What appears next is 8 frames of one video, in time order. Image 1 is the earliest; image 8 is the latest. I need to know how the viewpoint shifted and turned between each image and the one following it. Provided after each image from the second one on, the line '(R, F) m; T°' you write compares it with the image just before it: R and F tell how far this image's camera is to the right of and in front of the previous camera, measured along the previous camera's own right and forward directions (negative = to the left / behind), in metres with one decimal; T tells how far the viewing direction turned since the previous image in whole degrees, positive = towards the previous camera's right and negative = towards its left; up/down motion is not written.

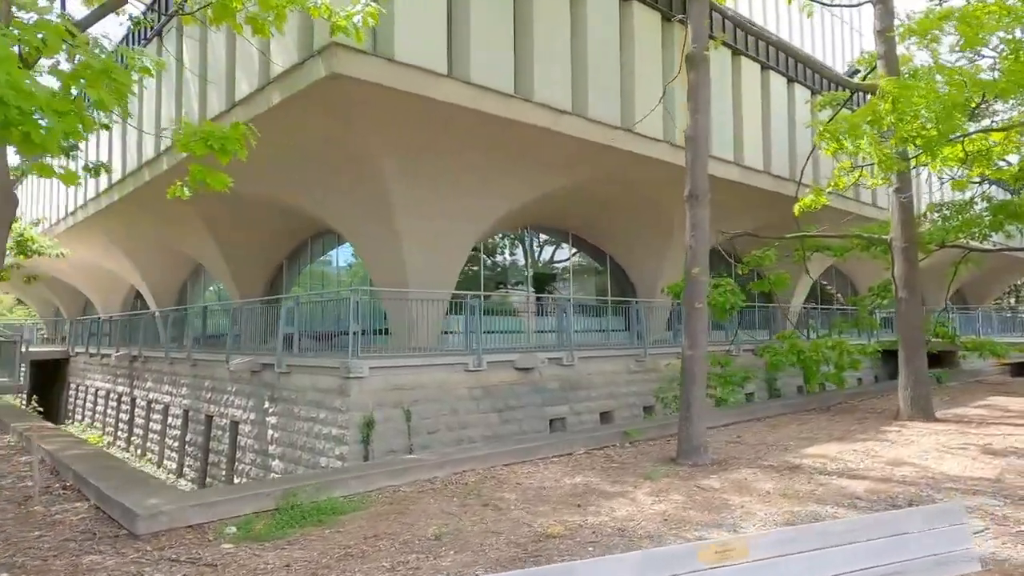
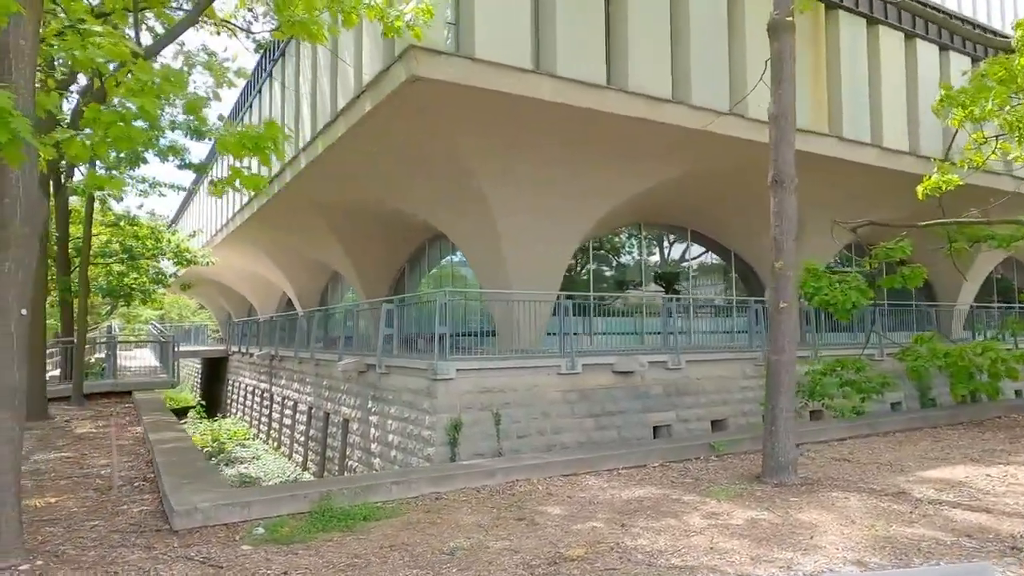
(+0.9, +0.5) m; -12°
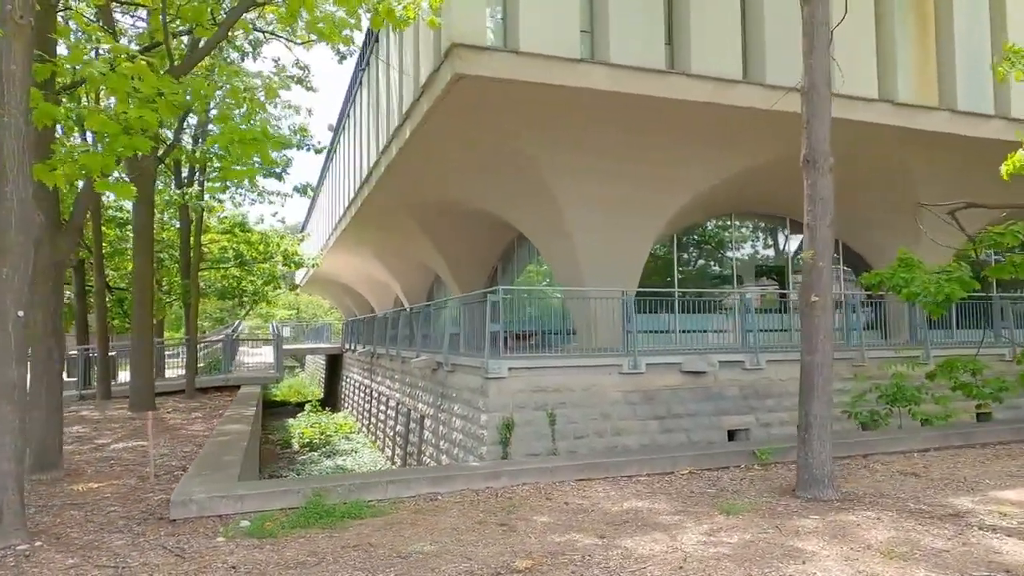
(+1.2, +0.3) m; -11°
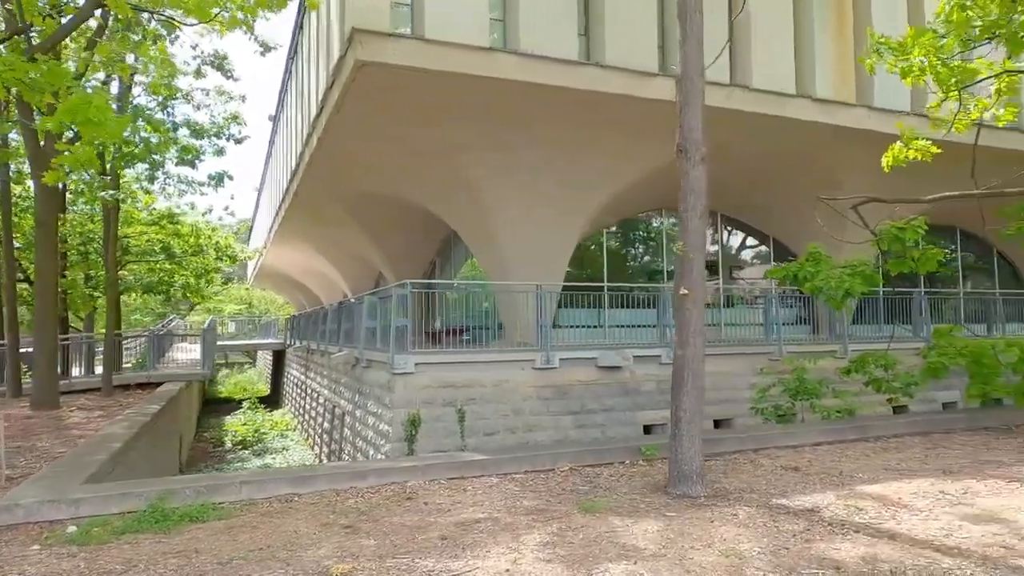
(+0.9, +0.2) m; +2°
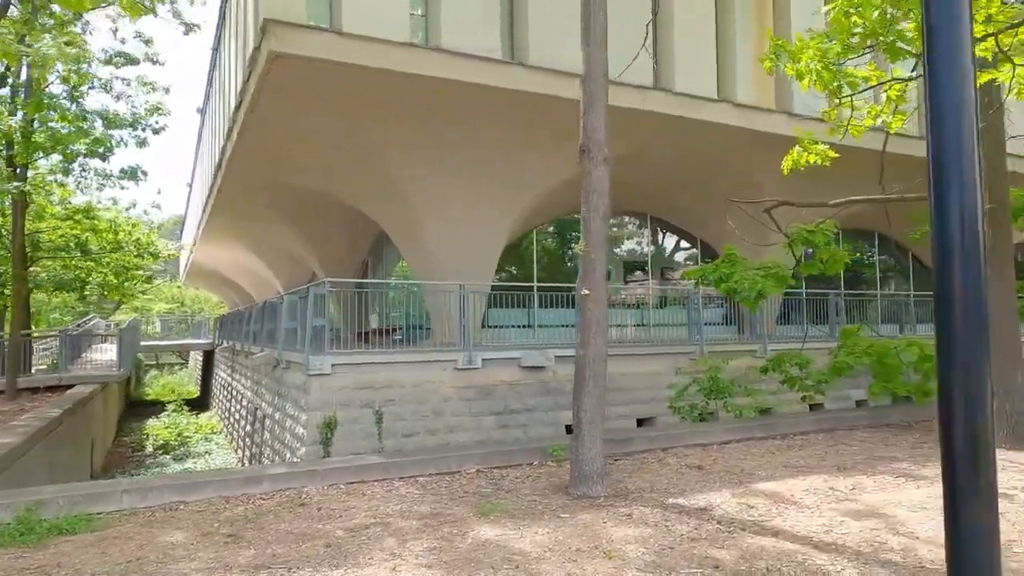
(+0.4, +0.1) m; +4°
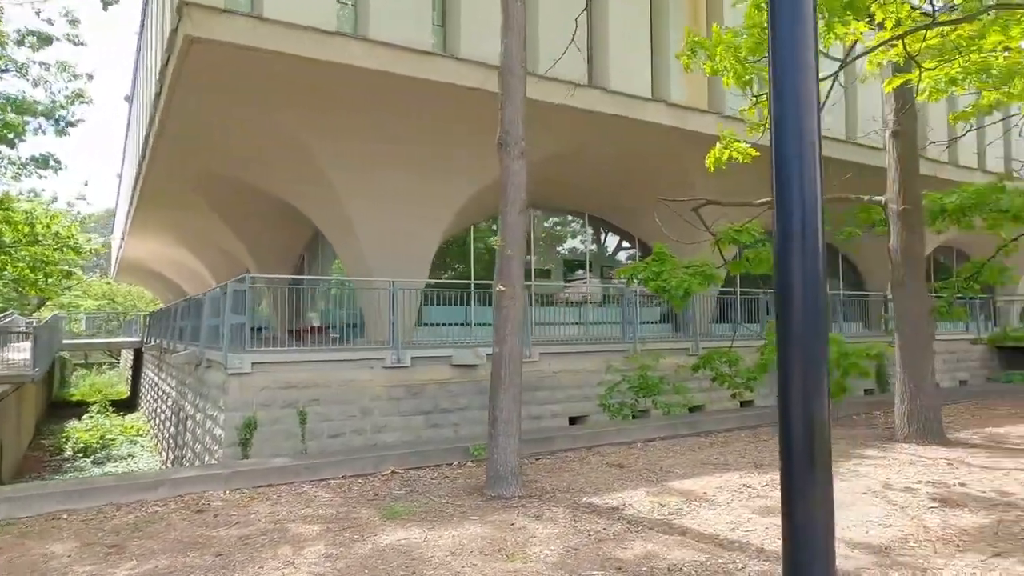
(+0.3, +0.1) m; +4°
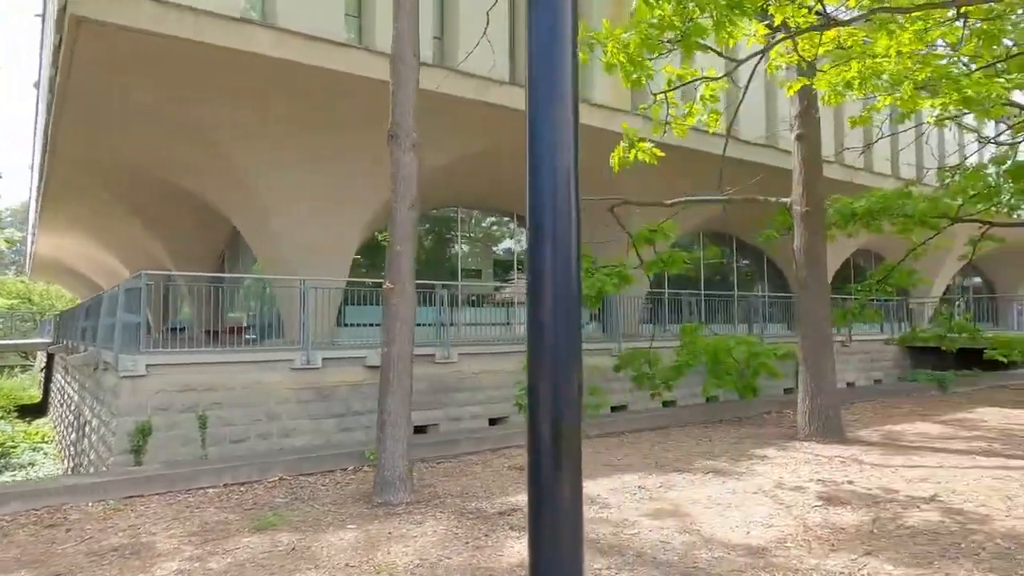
(+0.4, +0.2) m; +4°
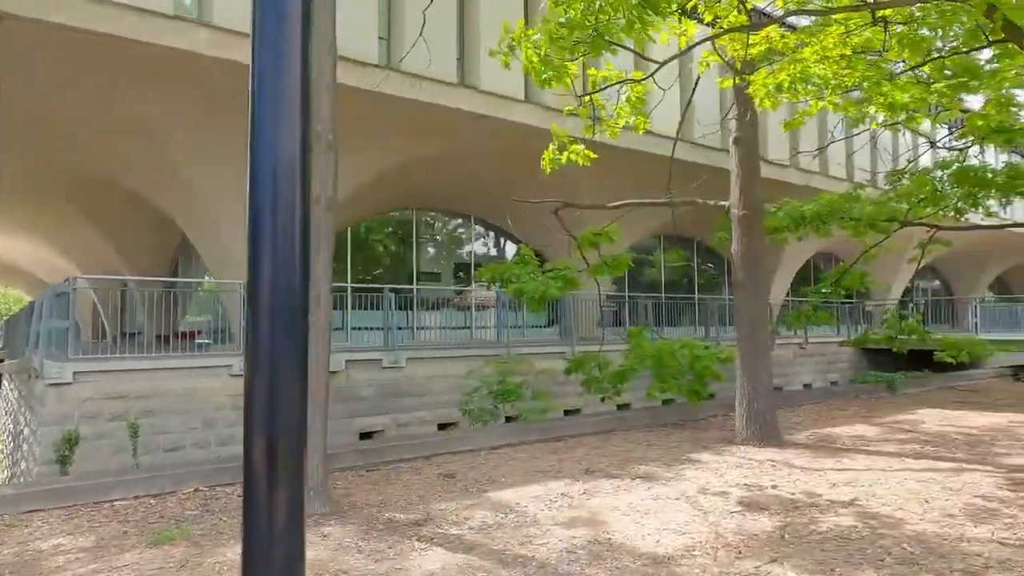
(+0.4, +0.1) m; +2°
